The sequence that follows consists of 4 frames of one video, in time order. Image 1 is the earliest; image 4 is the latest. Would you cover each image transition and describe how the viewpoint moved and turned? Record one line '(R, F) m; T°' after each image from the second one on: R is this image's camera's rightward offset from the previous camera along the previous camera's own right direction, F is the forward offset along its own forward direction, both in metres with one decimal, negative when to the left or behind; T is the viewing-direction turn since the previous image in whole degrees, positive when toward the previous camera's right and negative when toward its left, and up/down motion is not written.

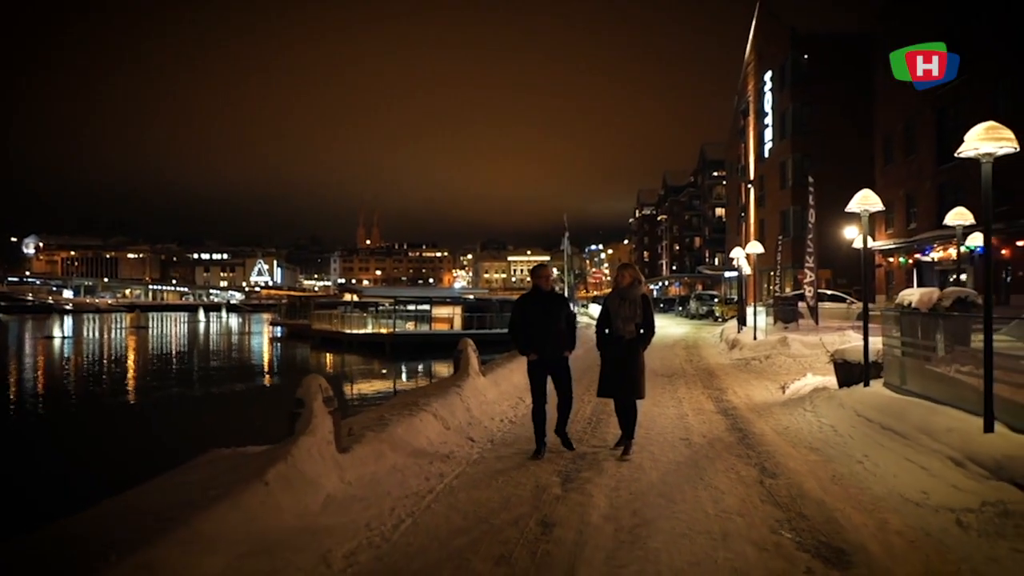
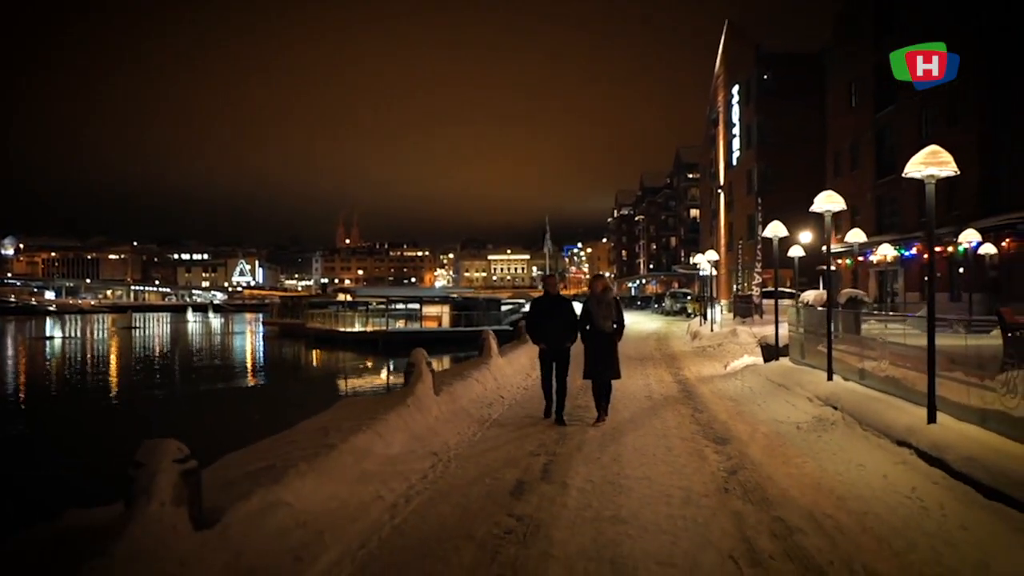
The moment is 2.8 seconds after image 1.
(-0.7, -4.2) m; +2°
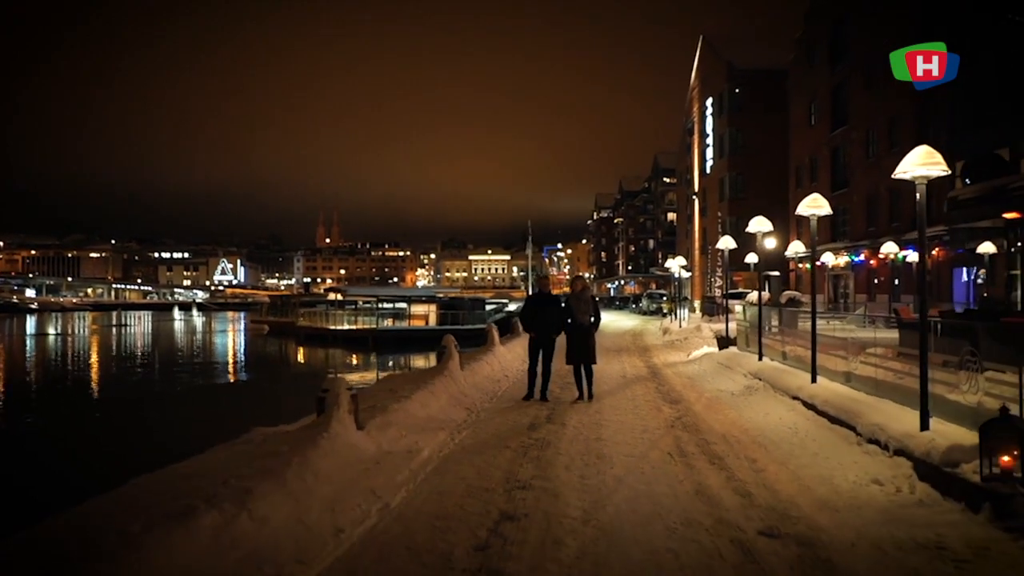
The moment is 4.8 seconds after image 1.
(-0.5, -3.4) m; +2°
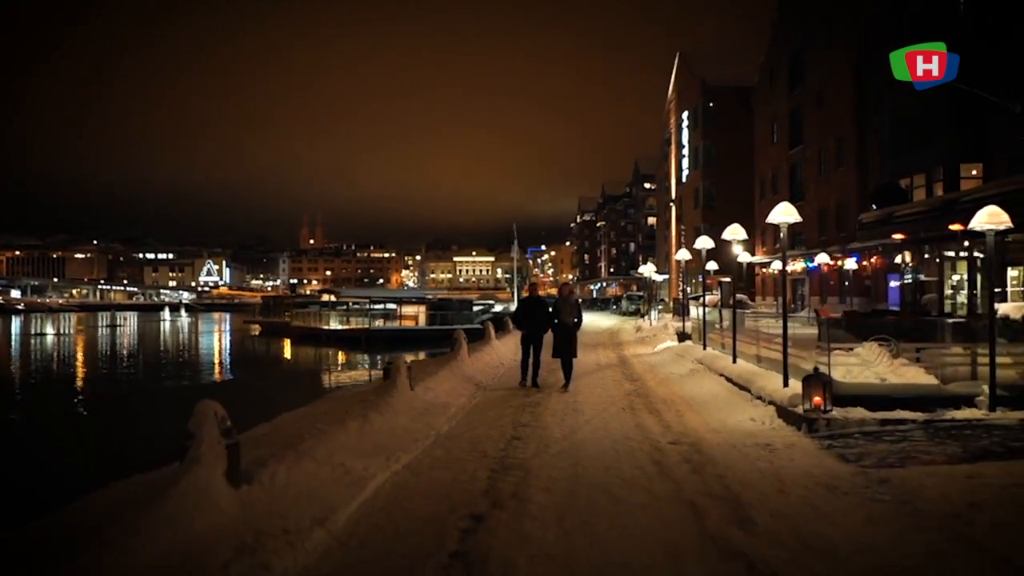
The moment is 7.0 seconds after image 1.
(-0.3, -3.8) m; +1°
